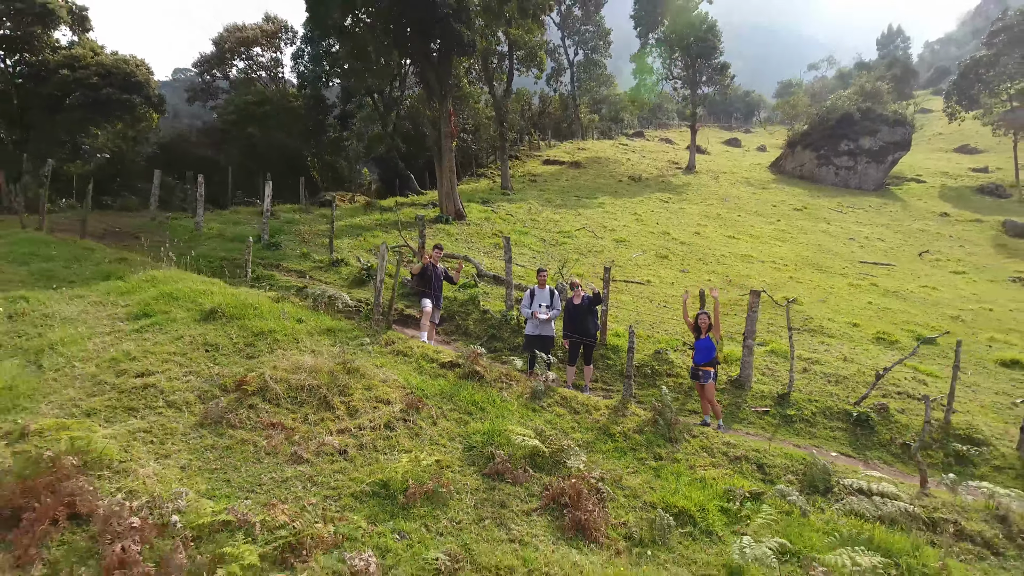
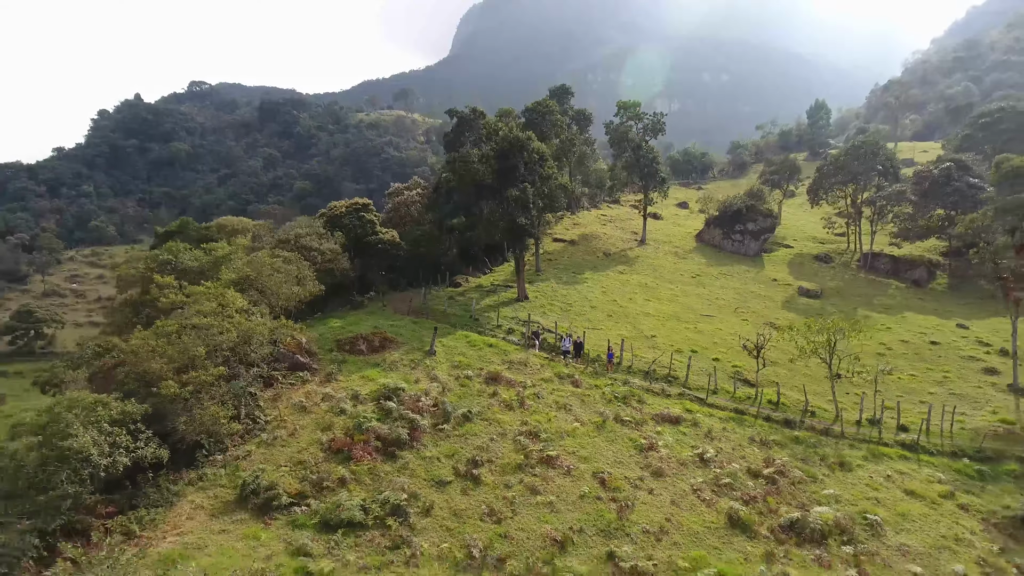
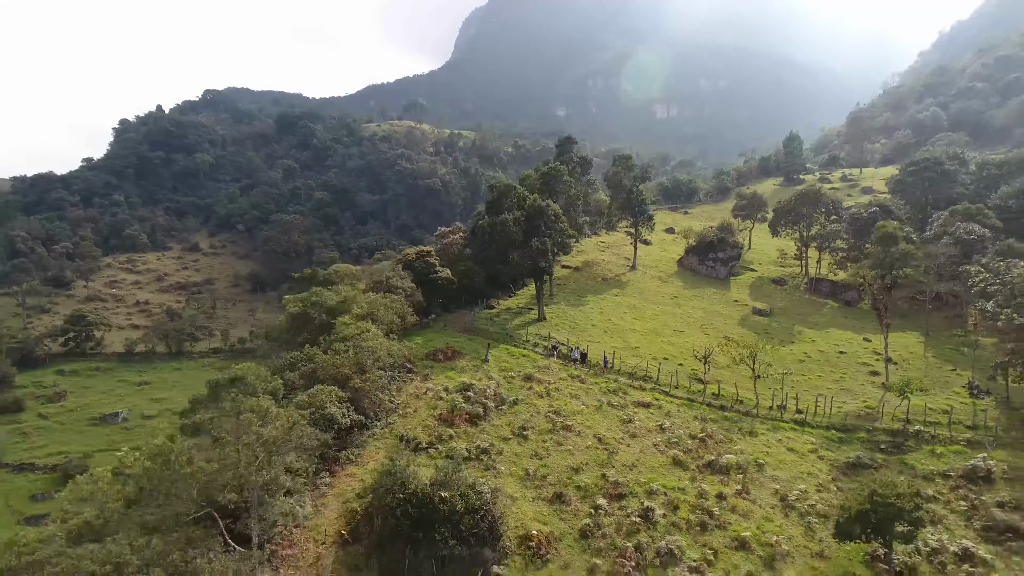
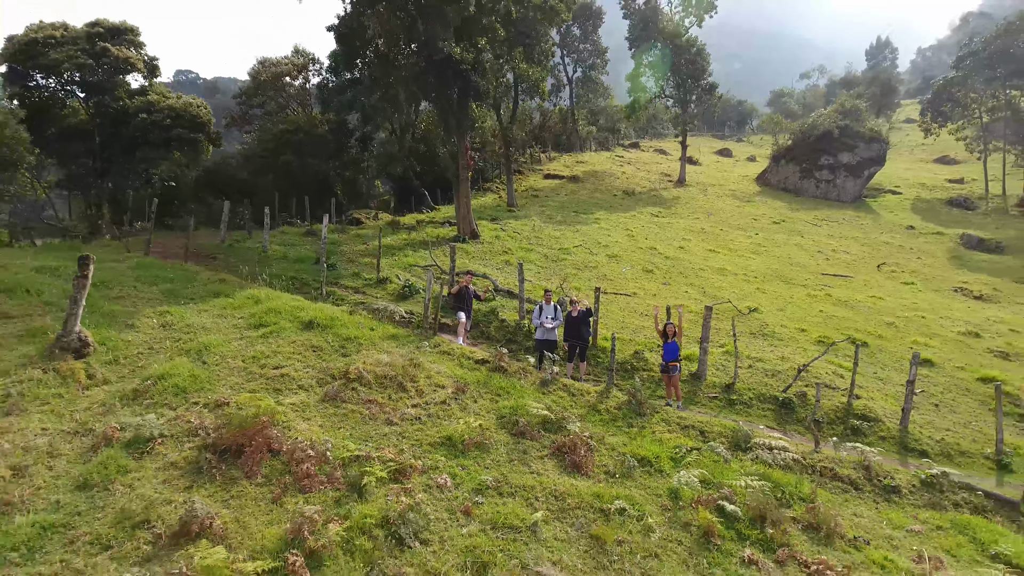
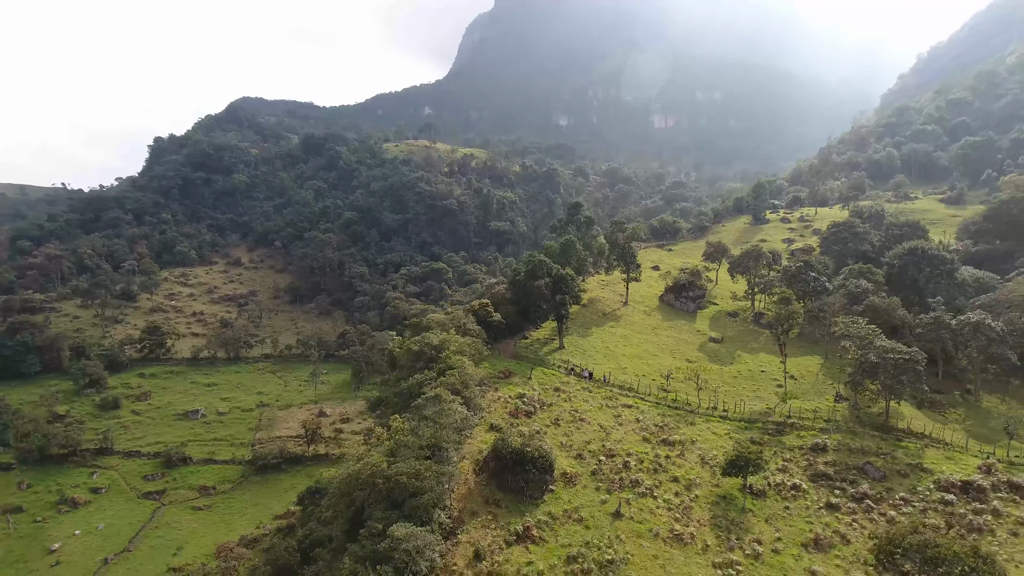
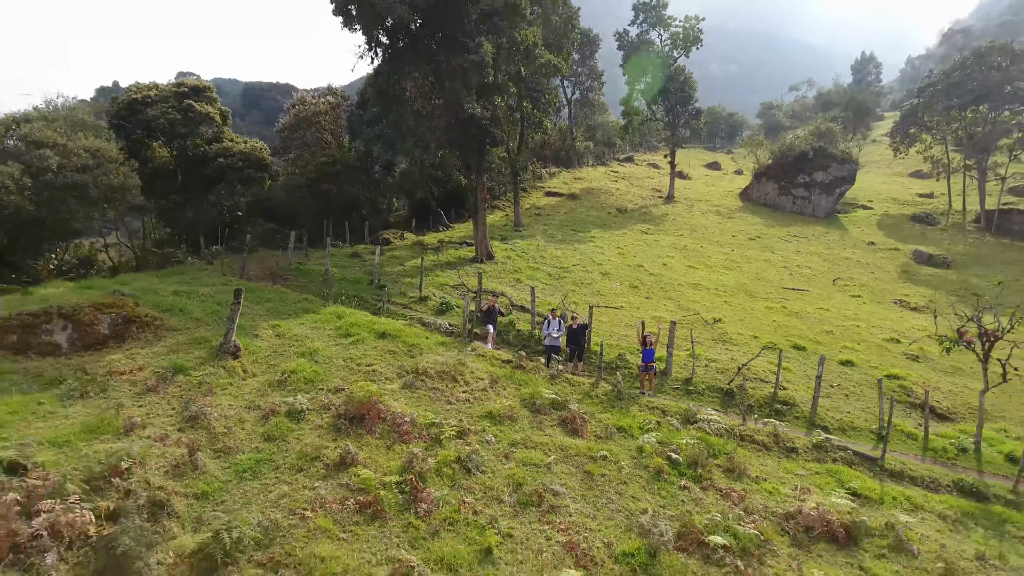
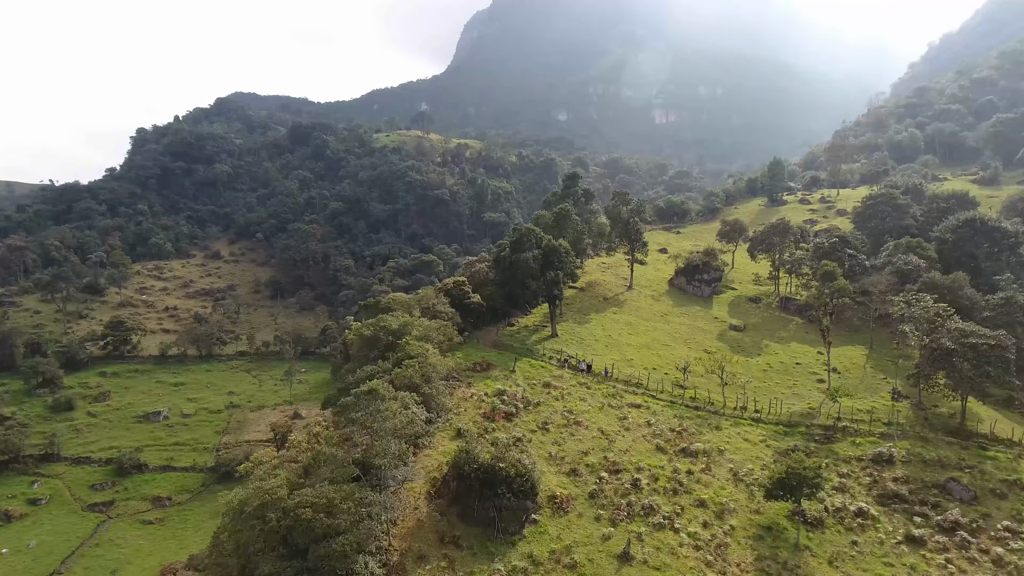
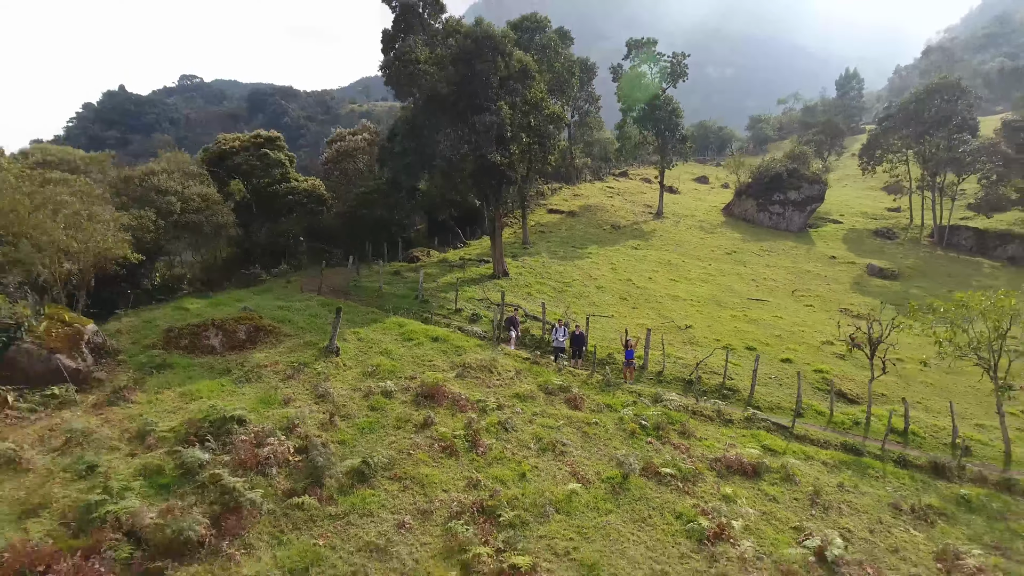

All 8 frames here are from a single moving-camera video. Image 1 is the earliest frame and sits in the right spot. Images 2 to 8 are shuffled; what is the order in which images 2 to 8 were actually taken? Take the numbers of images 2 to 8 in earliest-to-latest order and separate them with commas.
4, 6, 8, 2, 3, 7, 5
